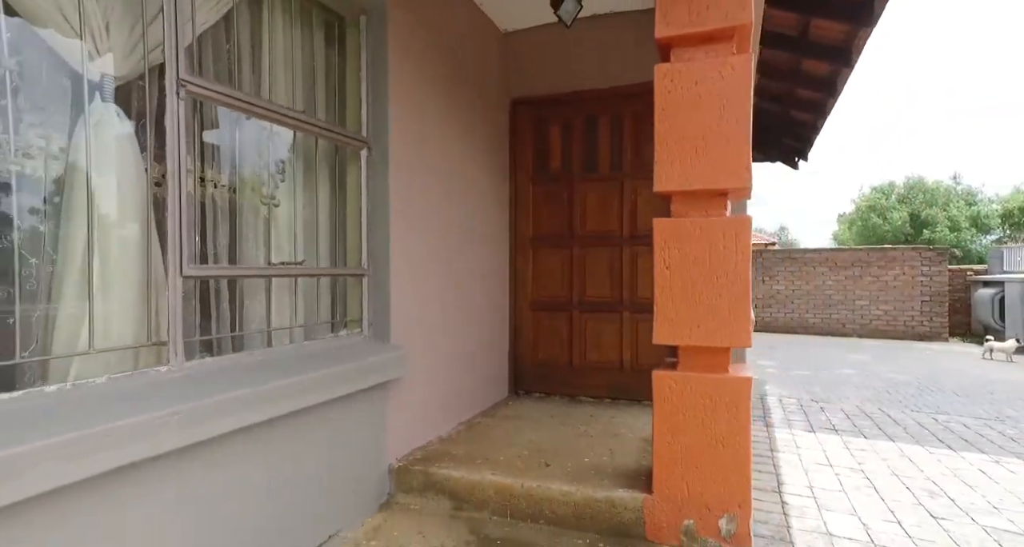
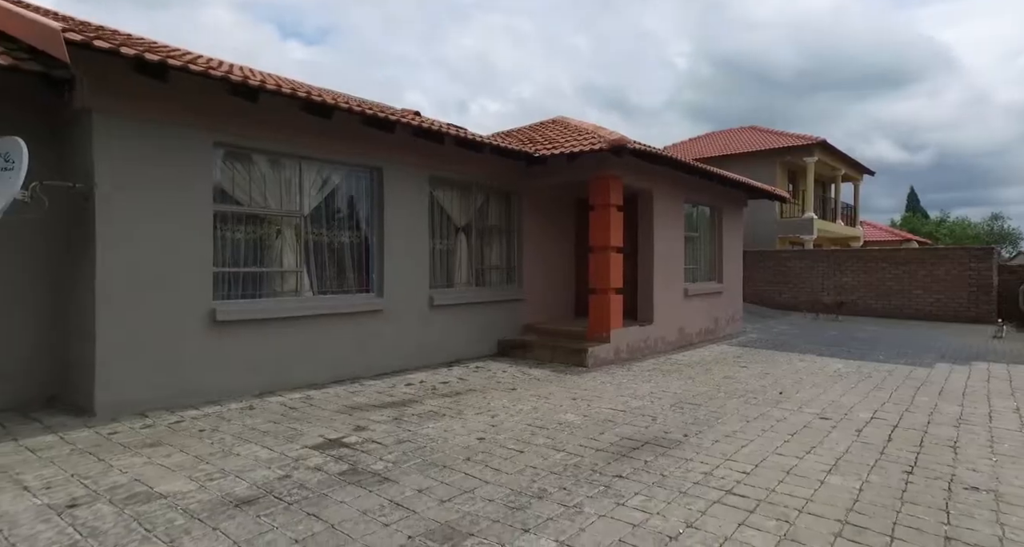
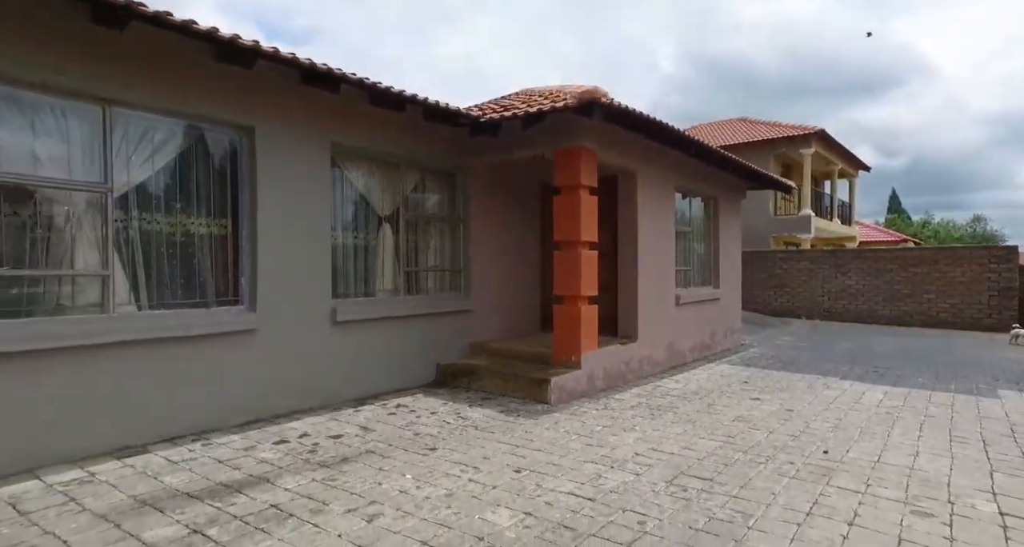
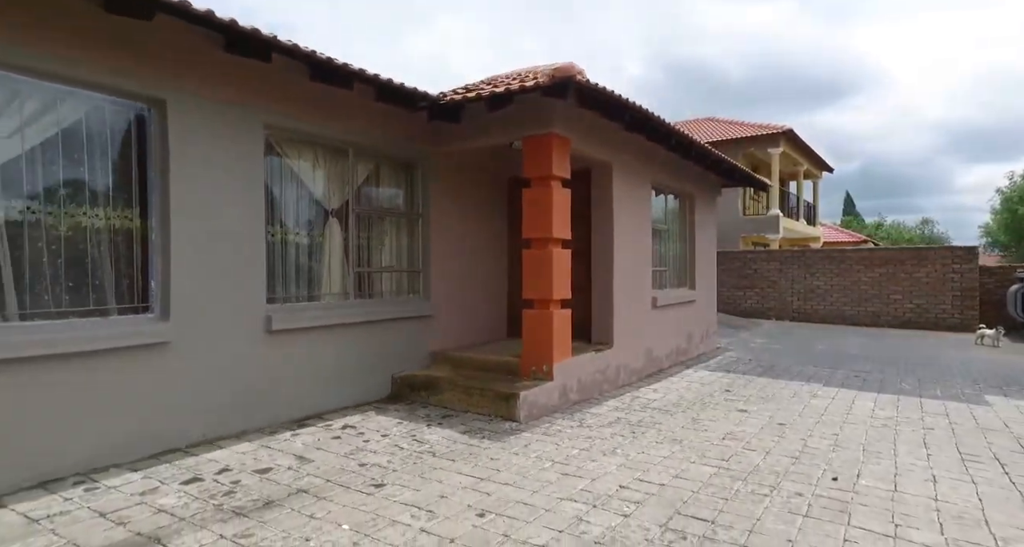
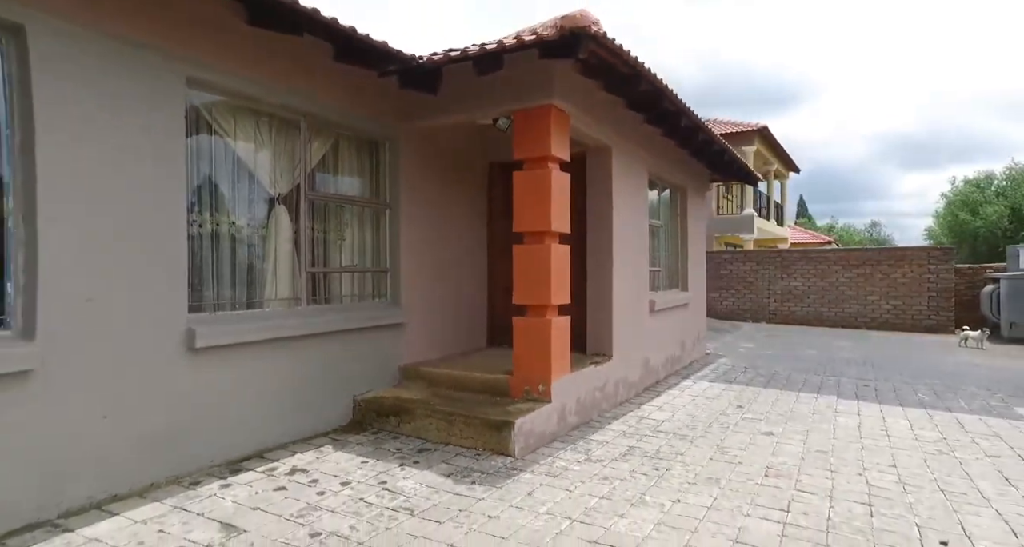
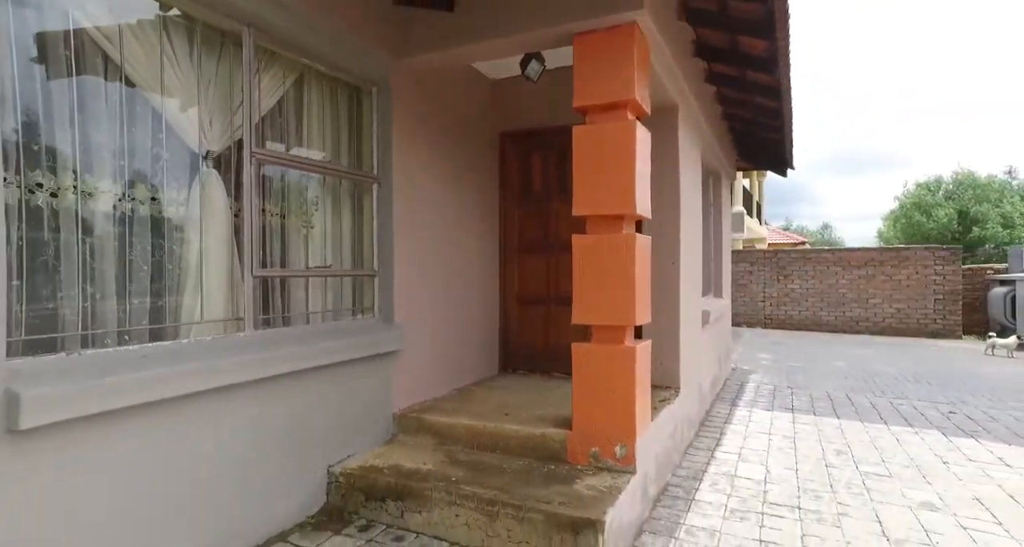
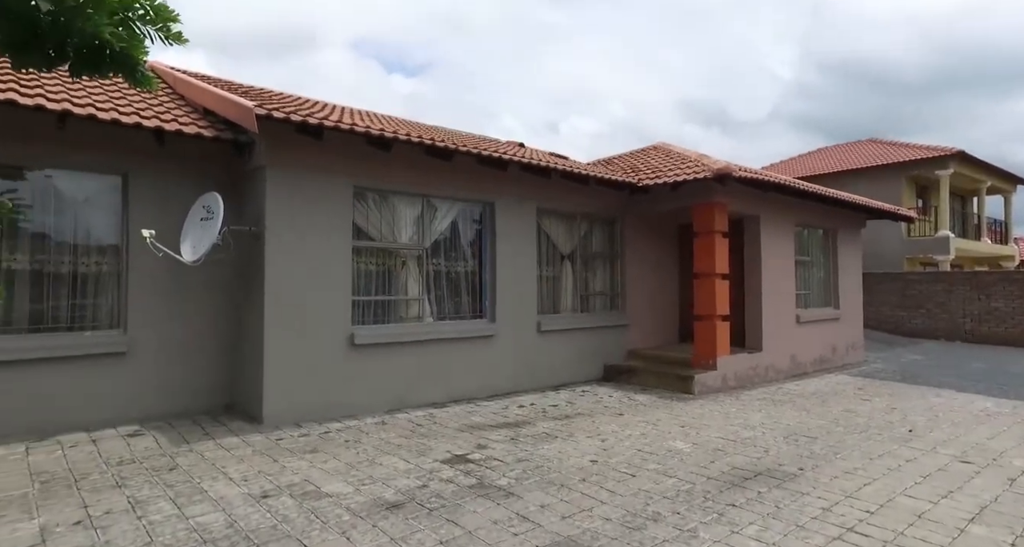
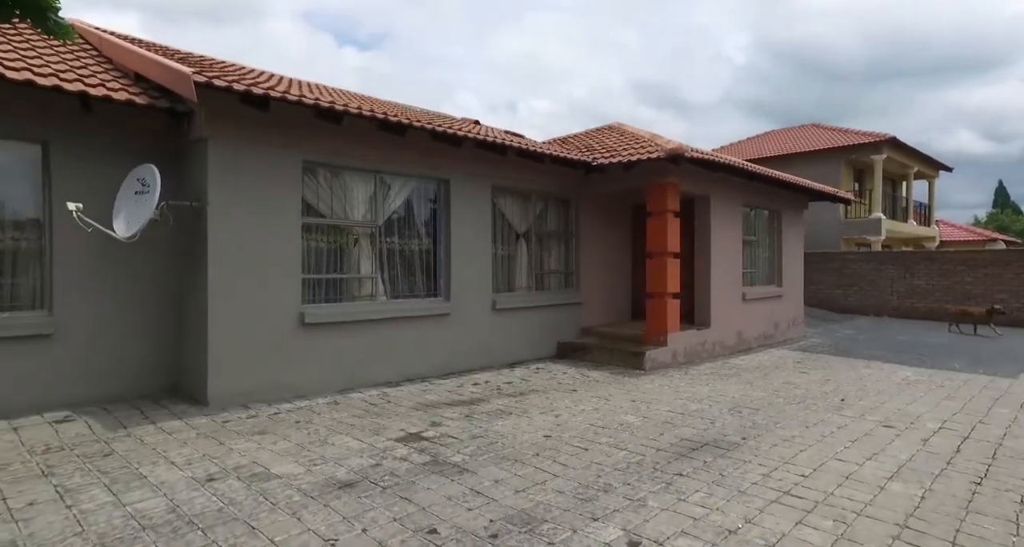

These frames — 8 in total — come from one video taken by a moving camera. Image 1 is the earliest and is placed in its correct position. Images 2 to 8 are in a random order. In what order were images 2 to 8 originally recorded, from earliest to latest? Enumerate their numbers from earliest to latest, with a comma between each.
6, 5, 4, 3, 2, 8, 7
